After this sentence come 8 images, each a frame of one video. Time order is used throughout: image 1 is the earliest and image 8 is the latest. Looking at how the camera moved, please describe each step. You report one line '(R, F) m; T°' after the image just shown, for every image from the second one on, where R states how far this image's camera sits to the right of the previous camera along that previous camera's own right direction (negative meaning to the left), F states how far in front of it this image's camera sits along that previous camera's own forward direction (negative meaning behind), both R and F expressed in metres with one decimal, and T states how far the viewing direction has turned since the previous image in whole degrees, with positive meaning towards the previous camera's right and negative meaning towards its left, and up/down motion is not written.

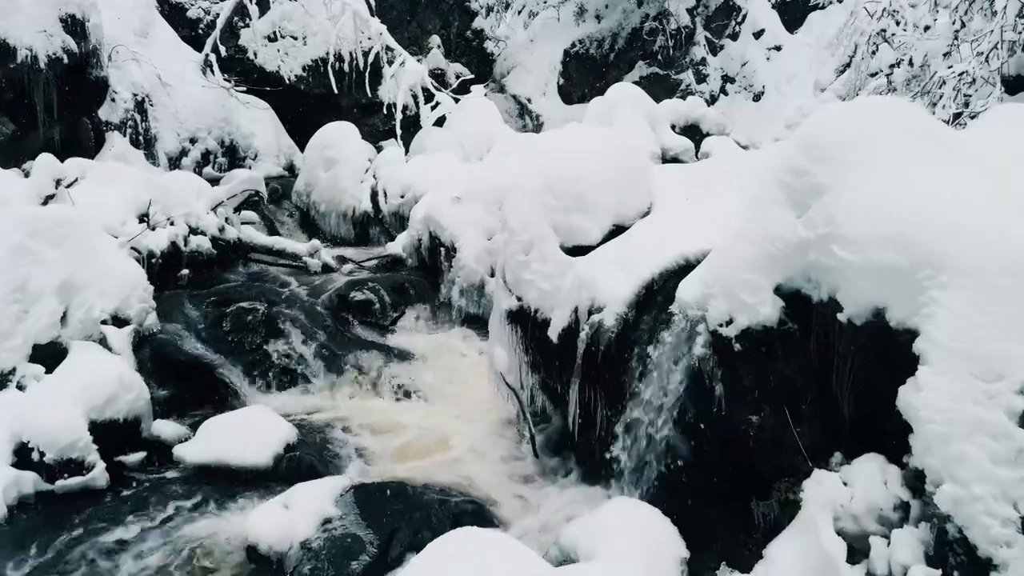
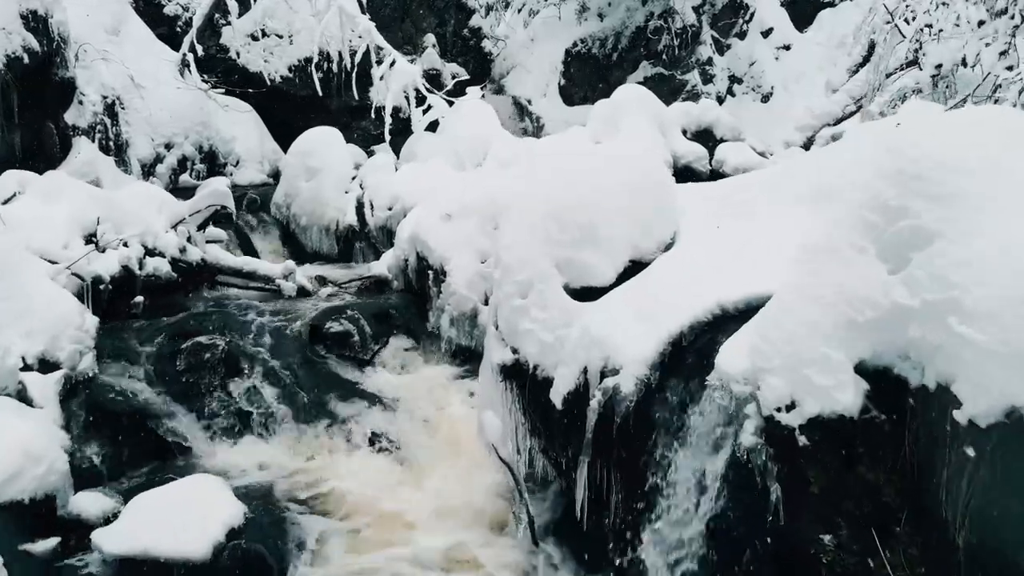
(0.0, +0.9) m; 0°
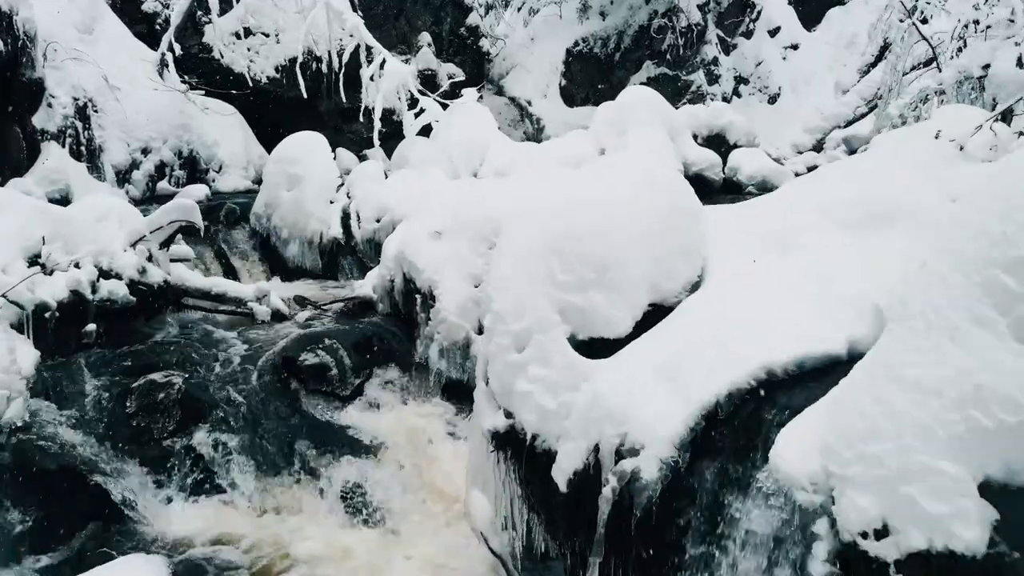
(0.0, +0.7) m; 0°
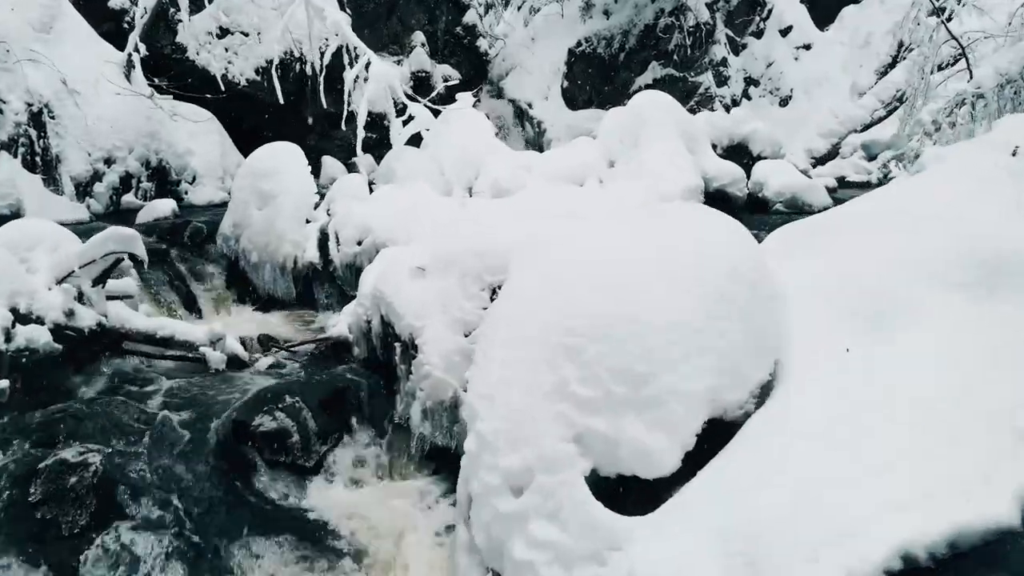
(0.0, +1.0) m; 0°
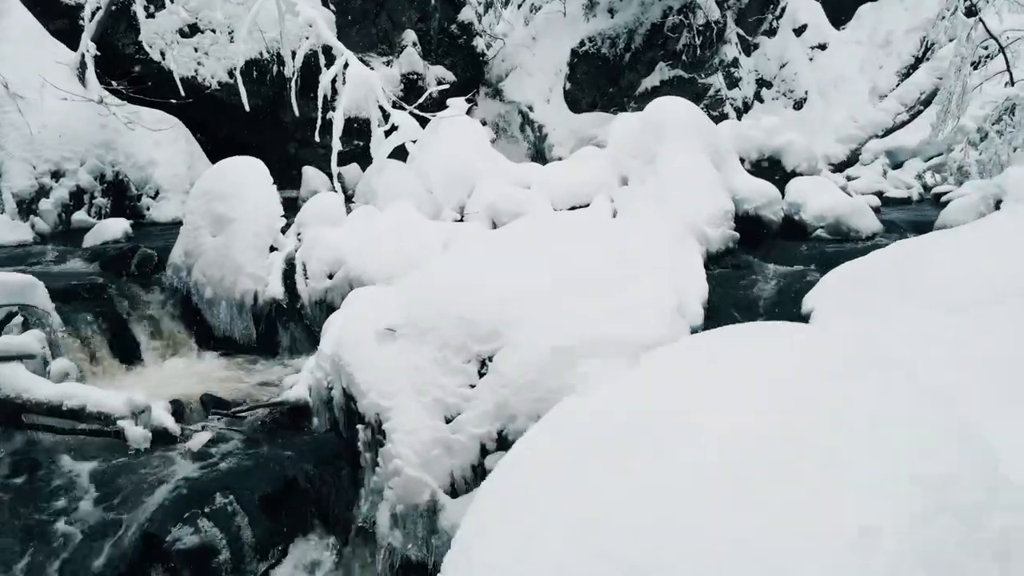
(0.0, +1.2) m; 0°
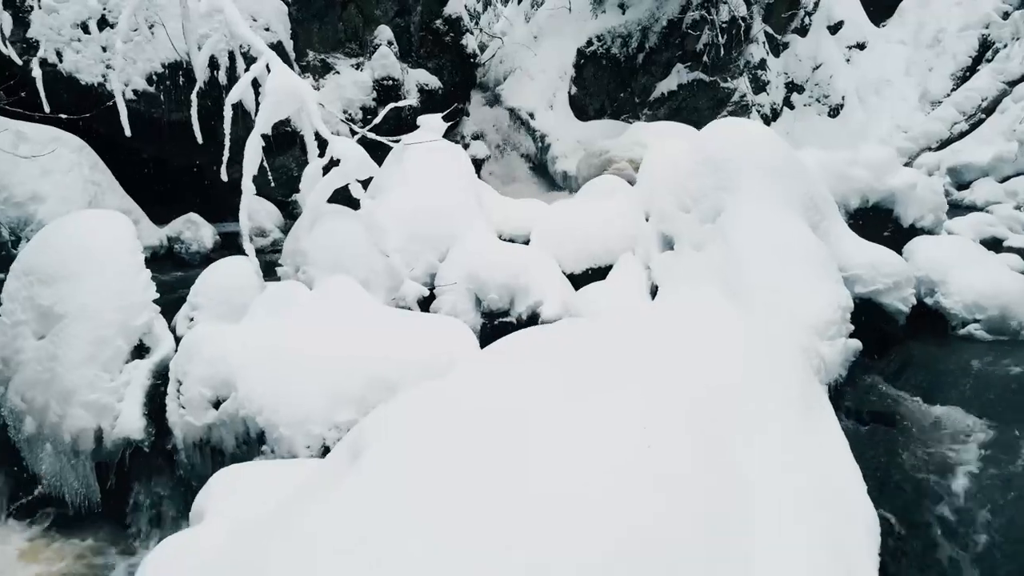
(+0.1, +2.5) m; 0°
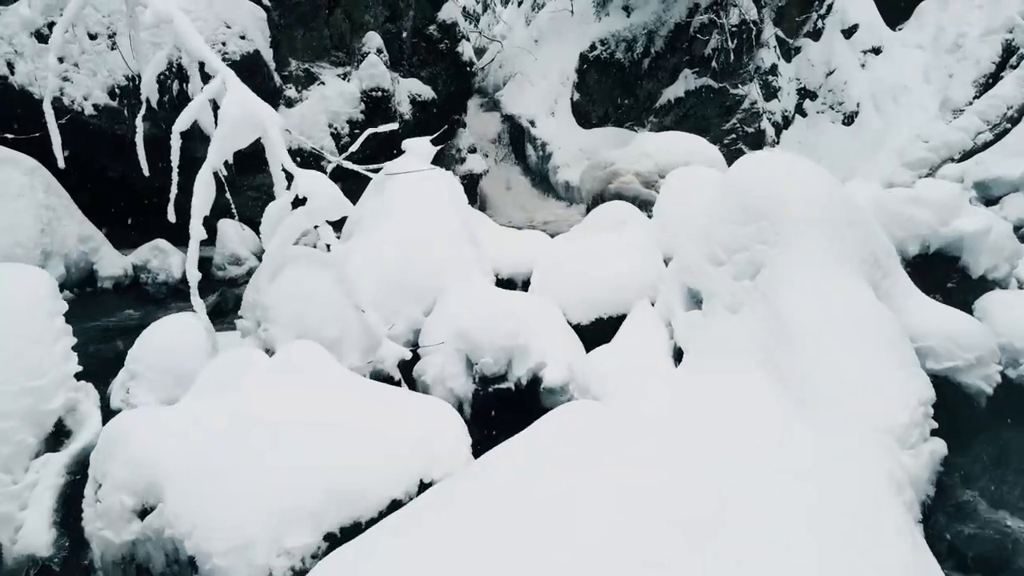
(0.0, +0.9) m; 0°
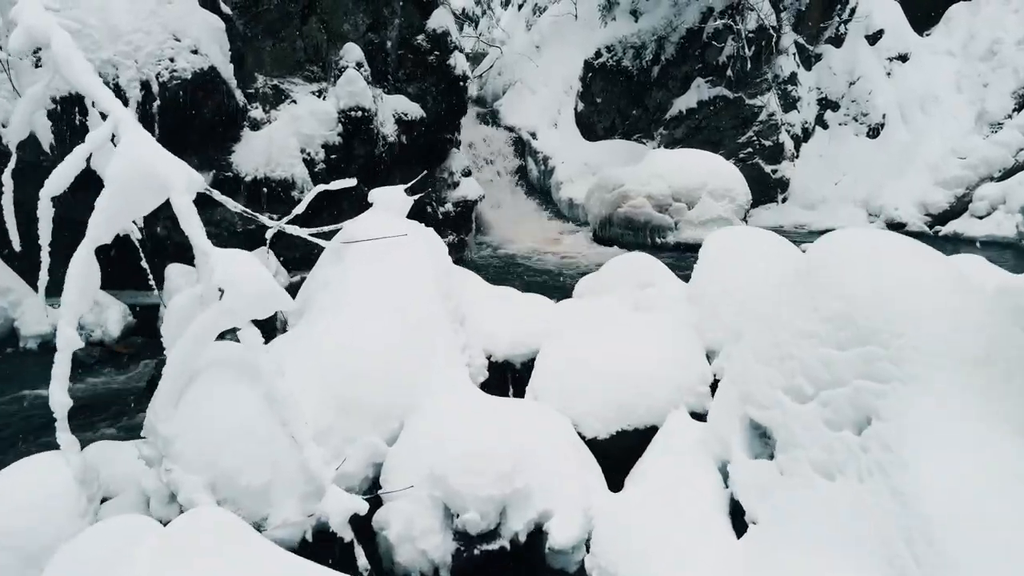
(0.0, +1.3) m; 0°
